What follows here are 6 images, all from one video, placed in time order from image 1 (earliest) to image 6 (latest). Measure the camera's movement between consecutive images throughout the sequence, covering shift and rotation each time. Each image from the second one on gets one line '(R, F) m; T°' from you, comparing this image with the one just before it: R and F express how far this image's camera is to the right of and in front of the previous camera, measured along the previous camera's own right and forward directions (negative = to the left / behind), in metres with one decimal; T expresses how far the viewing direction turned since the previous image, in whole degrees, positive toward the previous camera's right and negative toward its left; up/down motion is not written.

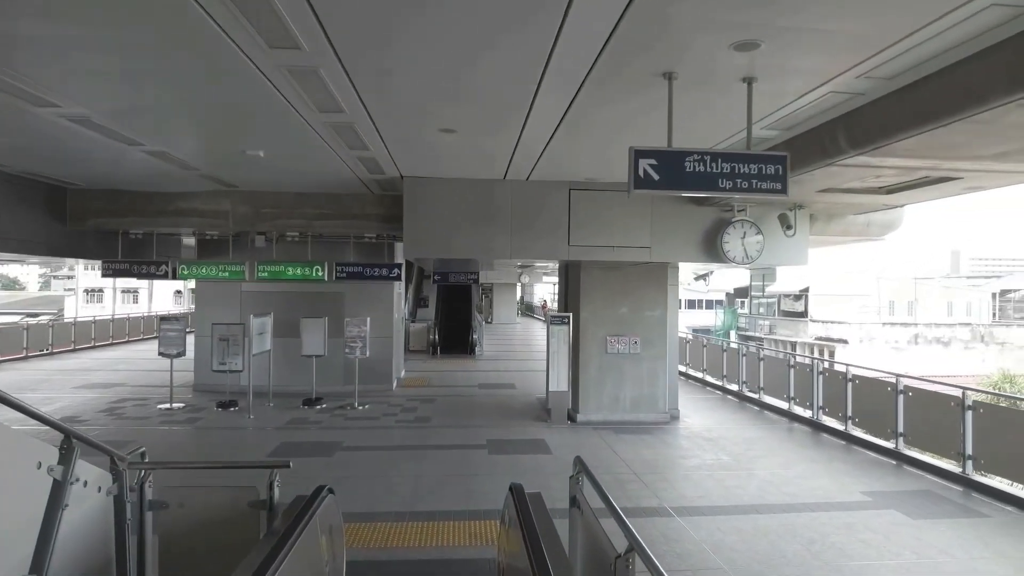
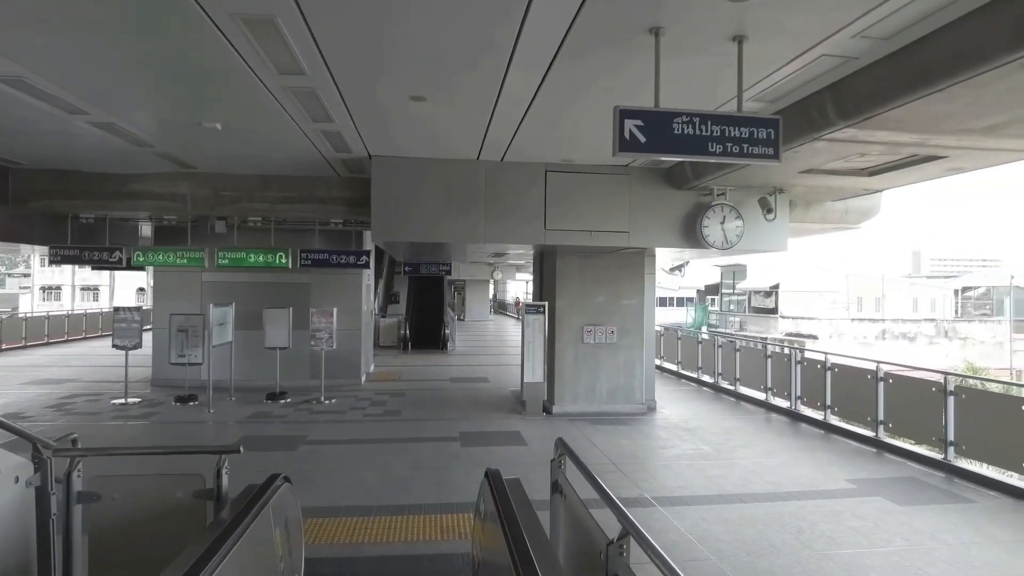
(0.0, +0.4) m; +2°
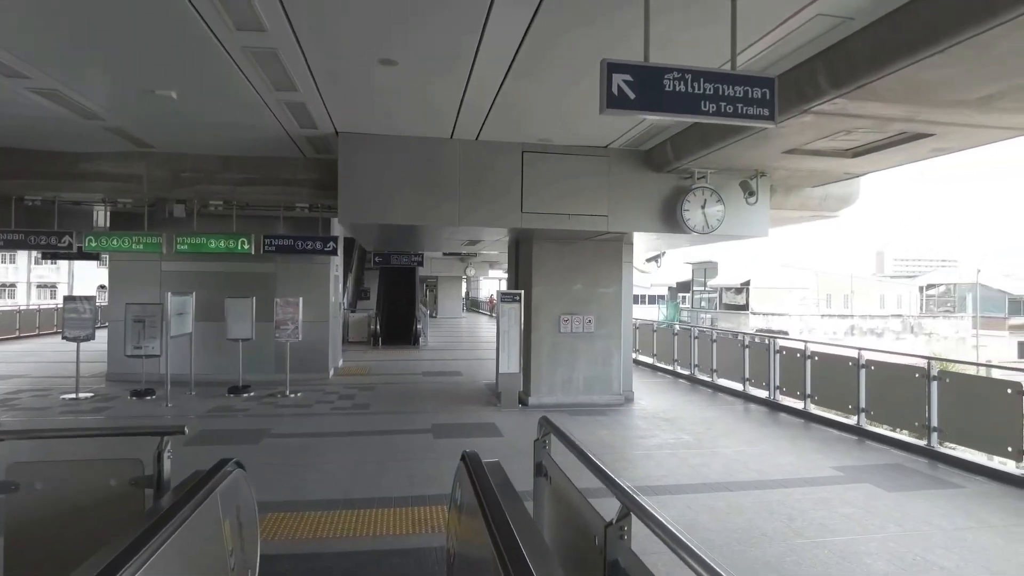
(0.0, +0.4) m; +2°
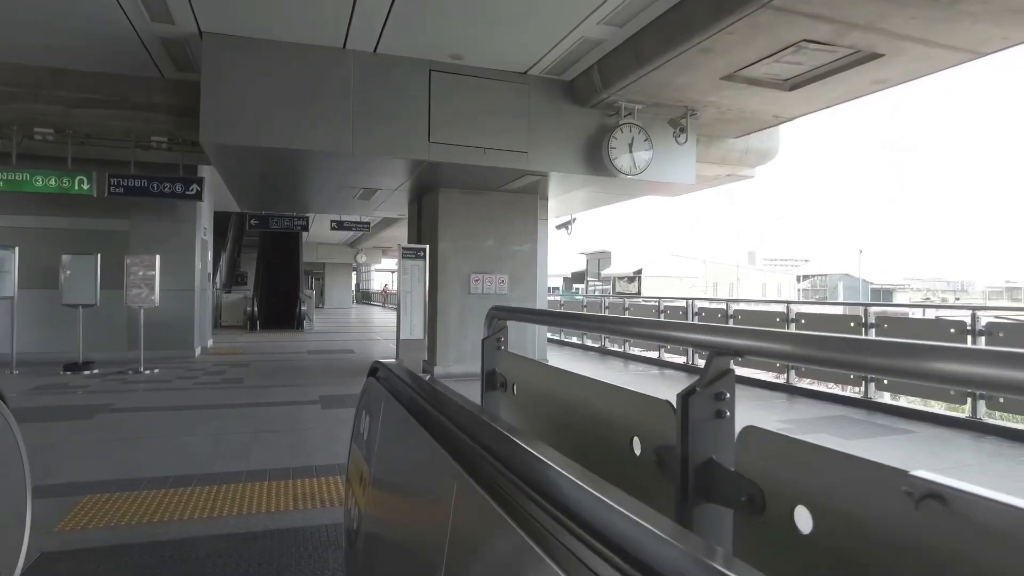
(-0.2, +1.2) m; +9°
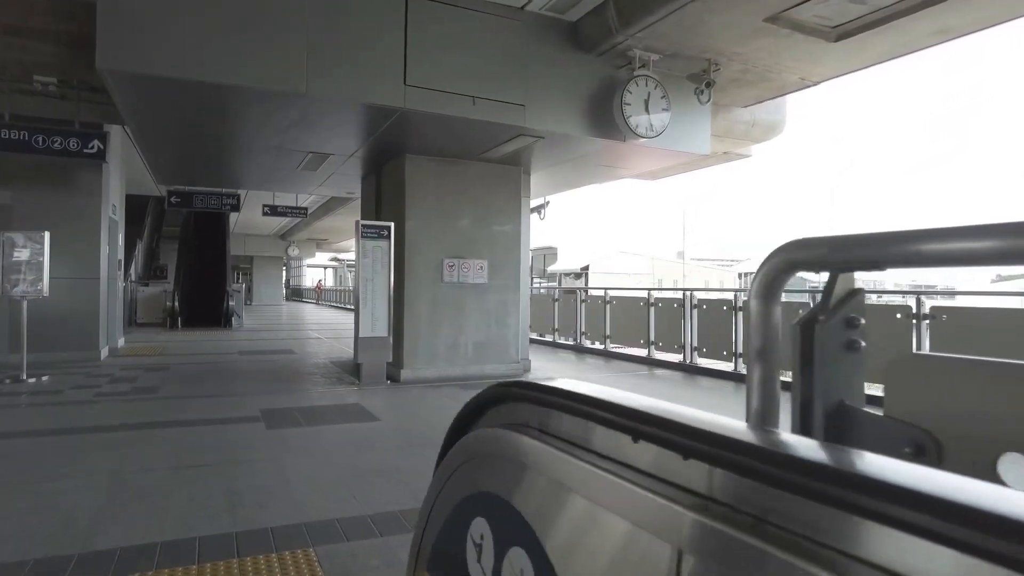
(-0.6, +1.5) m; +6°
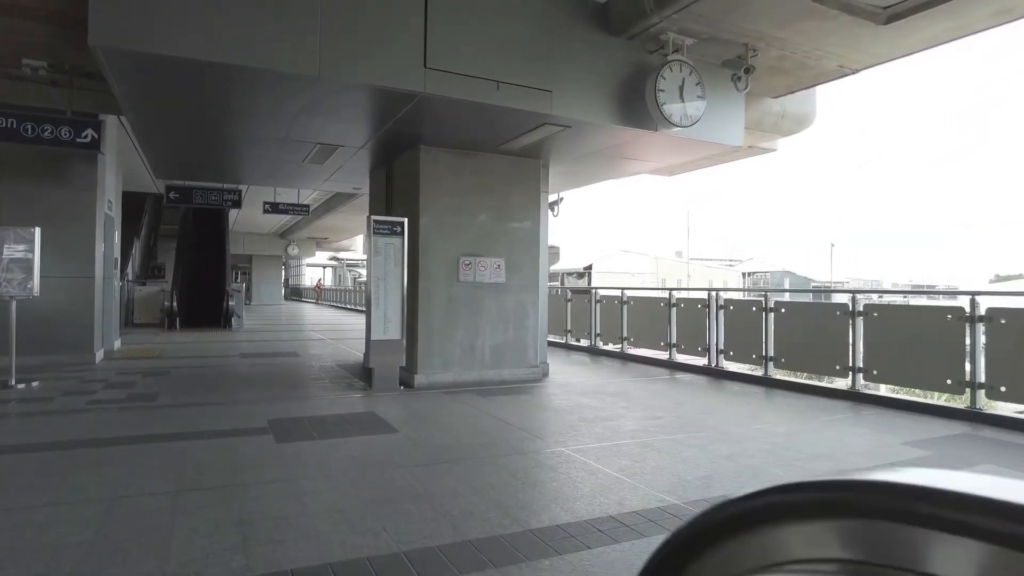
(-0.2, +0.4) m; 0°
